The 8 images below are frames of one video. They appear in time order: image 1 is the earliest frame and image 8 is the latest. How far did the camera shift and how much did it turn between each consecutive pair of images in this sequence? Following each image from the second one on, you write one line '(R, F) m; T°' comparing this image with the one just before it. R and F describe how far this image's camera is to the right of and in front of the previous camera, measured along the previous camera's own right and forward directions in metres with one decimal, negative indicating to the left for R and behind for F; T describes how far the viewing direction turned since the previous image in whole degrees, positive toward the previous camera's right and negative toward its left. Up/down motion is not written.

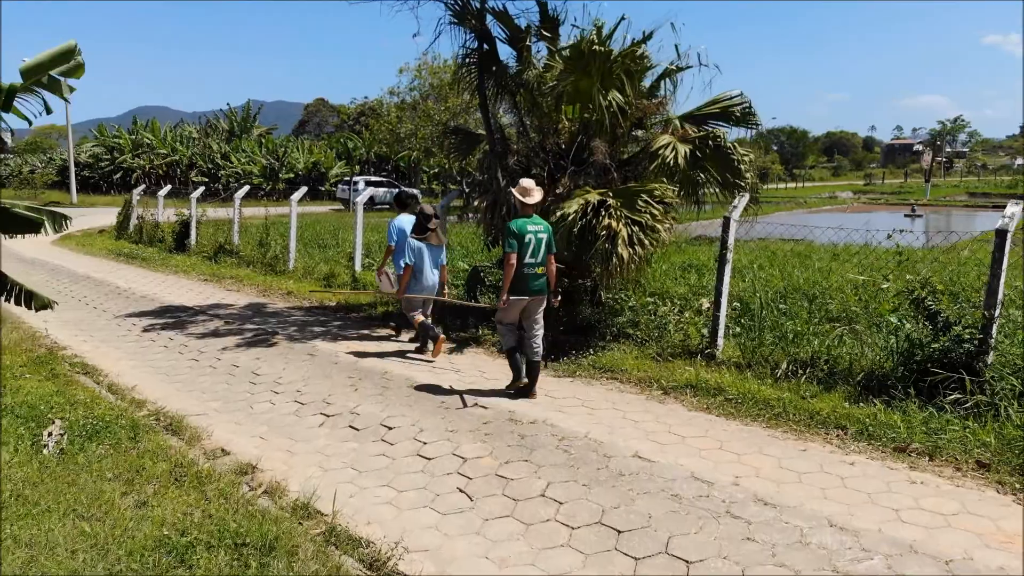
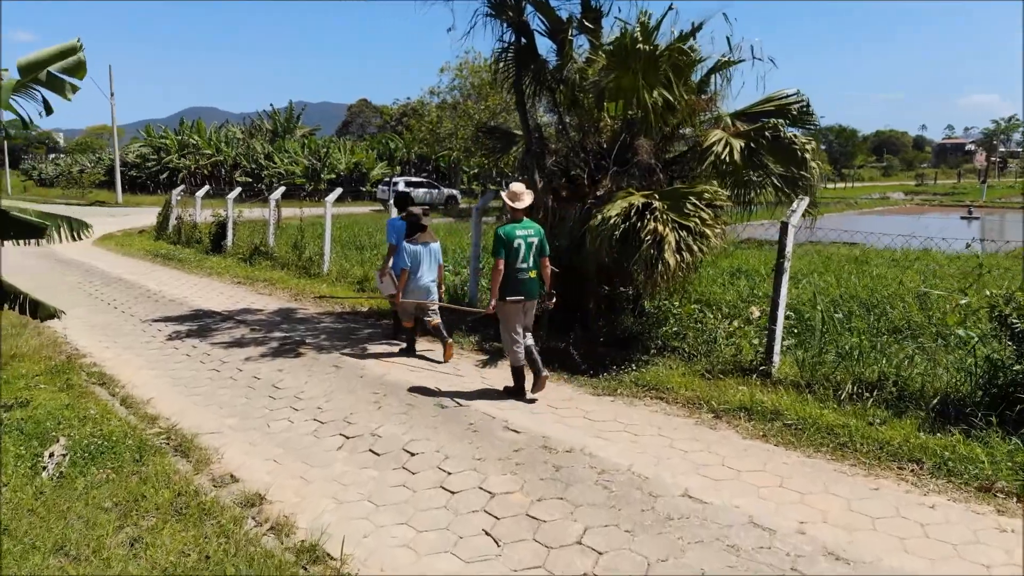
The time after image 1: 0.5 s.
(0.0, +0.4) m; -3°
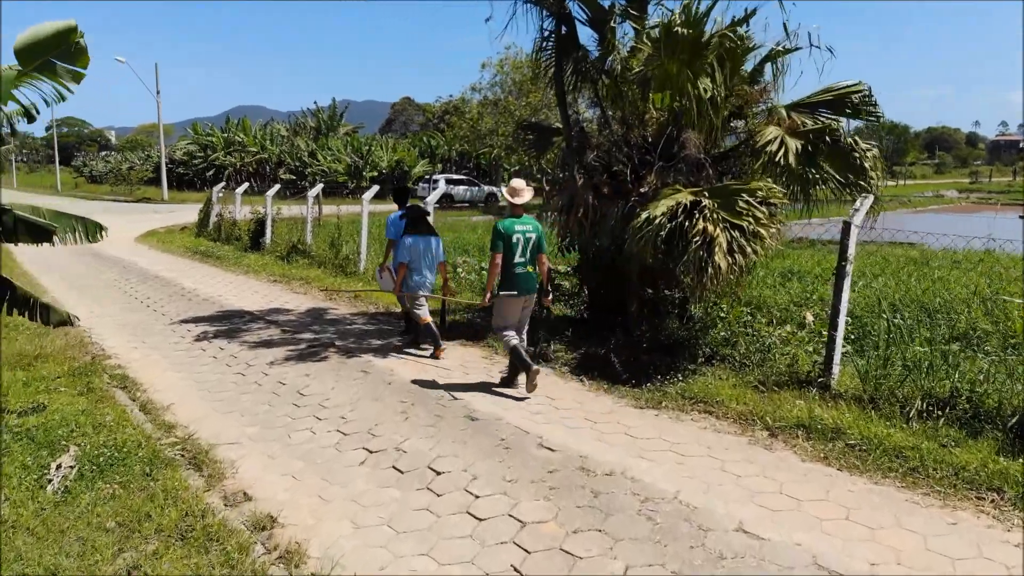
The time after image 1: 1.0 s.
(0.0, +0.4) m; -3°
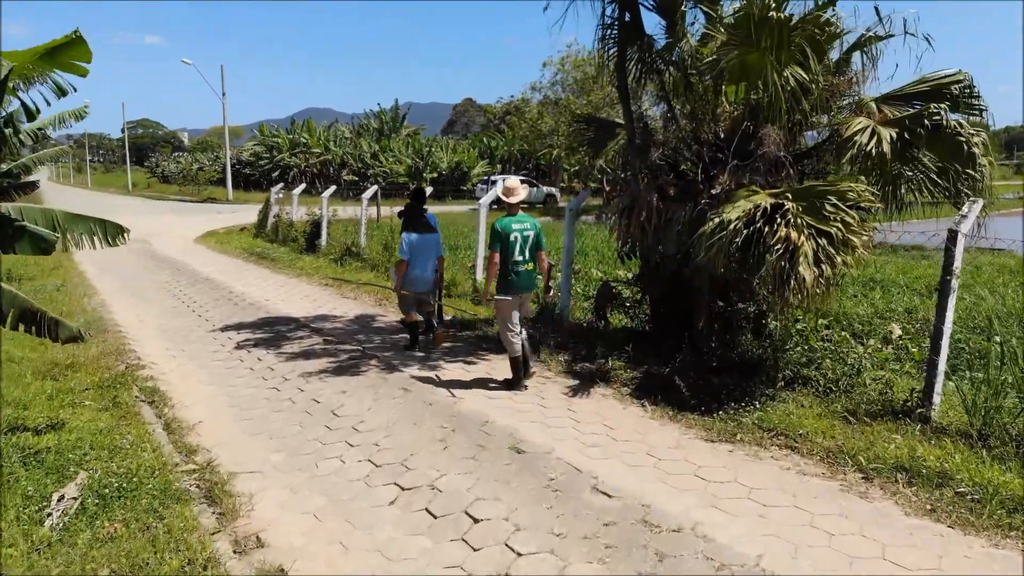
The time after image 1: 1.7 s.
(0.0, +0.6) m; -4°
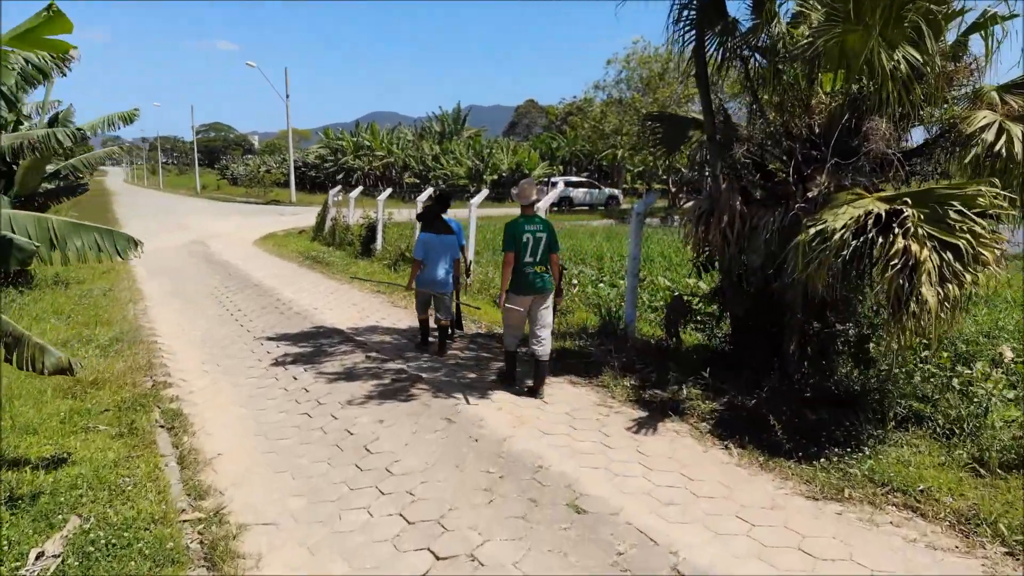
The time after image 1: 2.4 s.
(0.0, +0.7) m; -4°
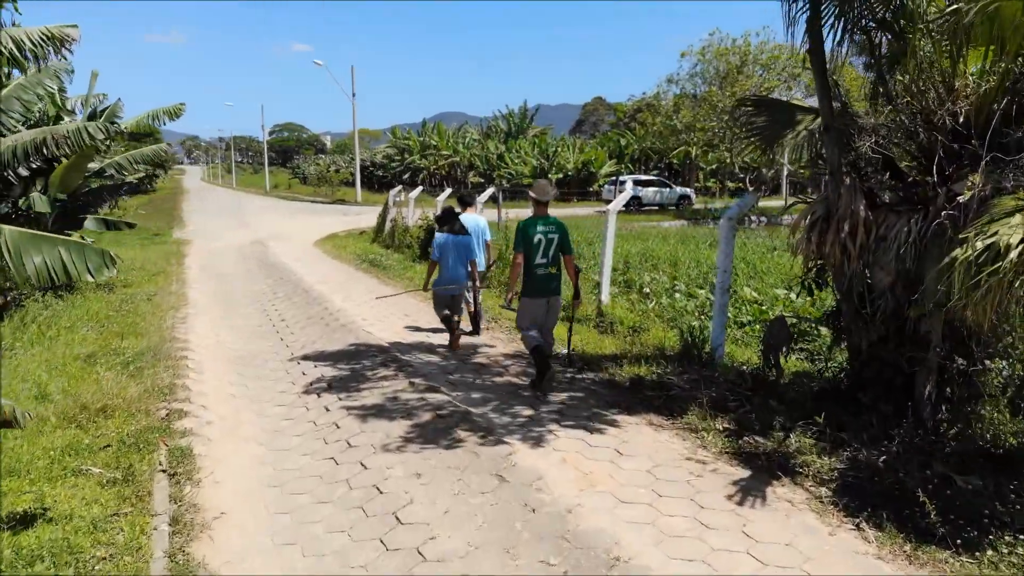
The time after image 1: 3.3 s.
(0.0, +0.9) m; -5°
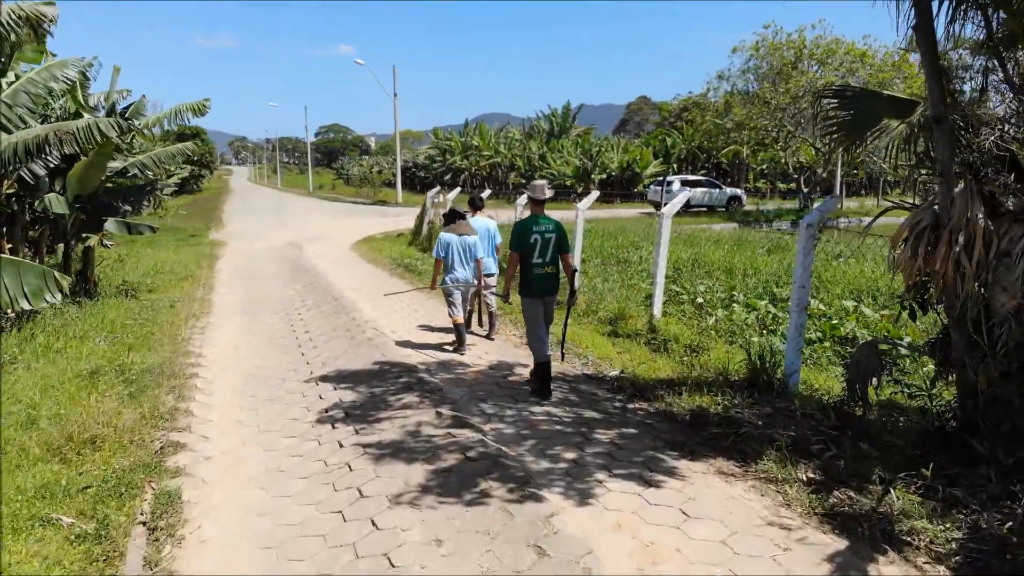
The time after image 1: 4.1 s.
(0.0, +0.7) m; -3°
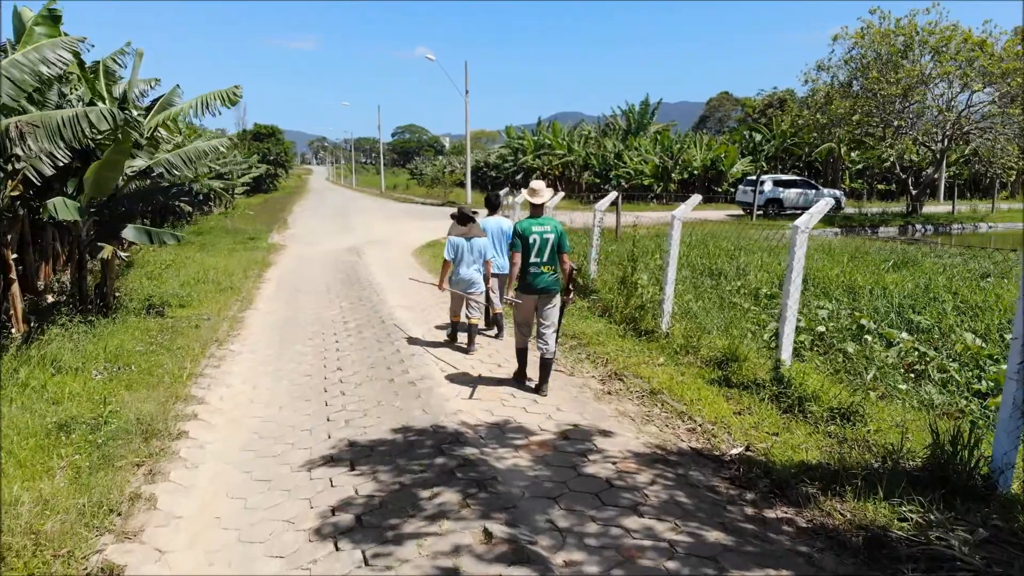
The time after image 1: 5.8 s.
(-0.1, +1.5) m; -5°
